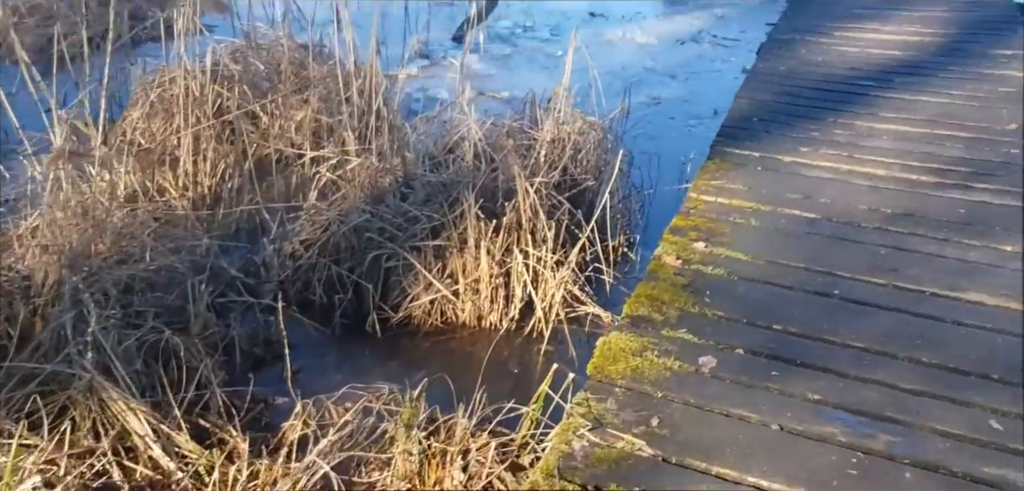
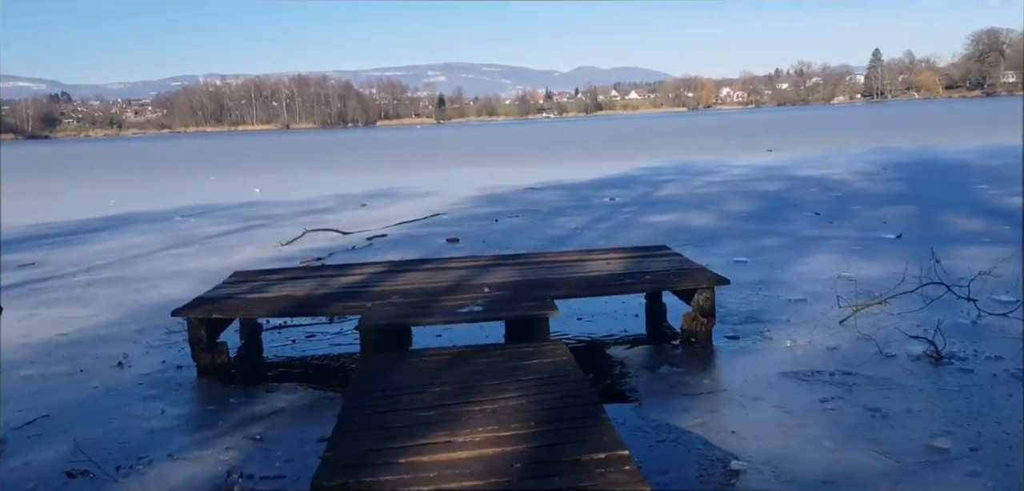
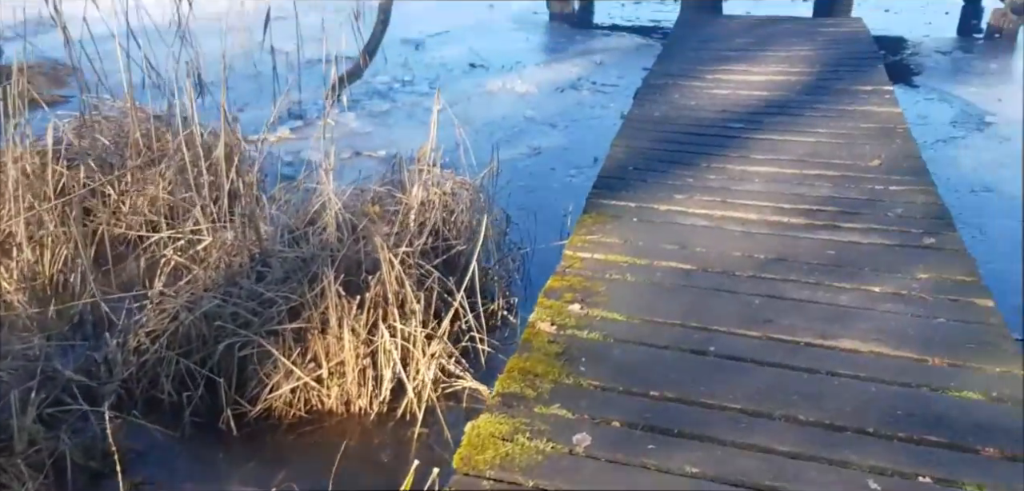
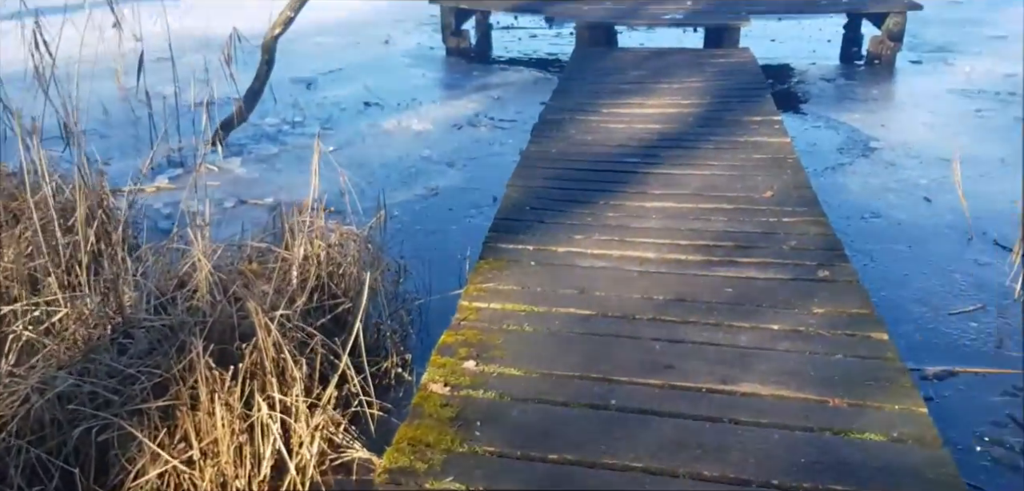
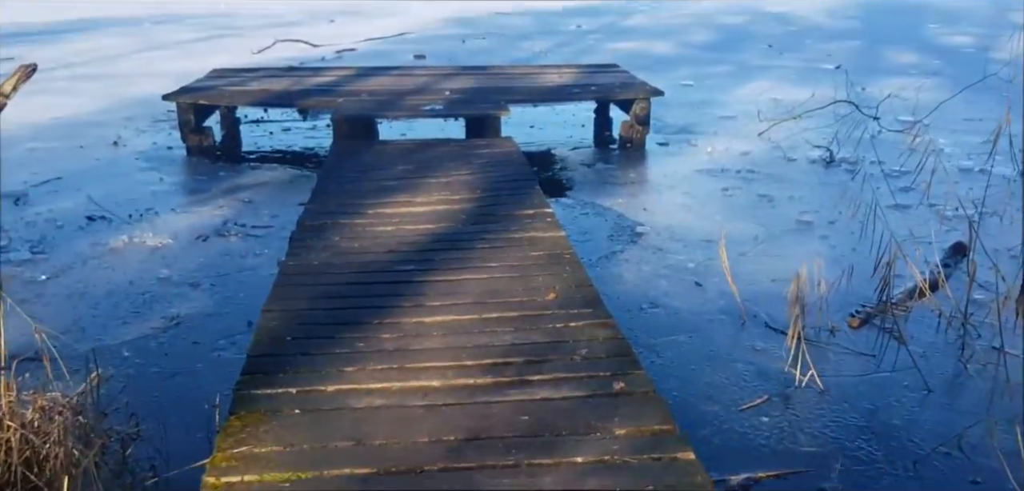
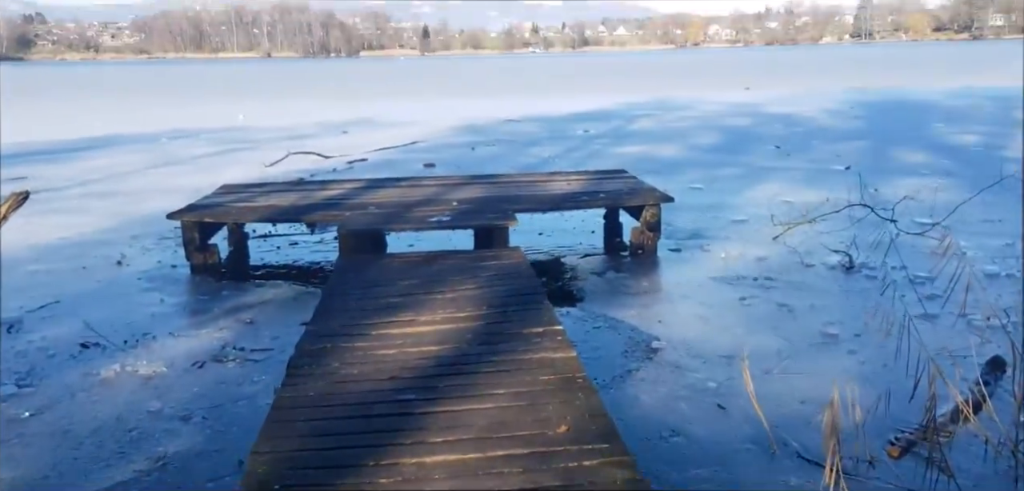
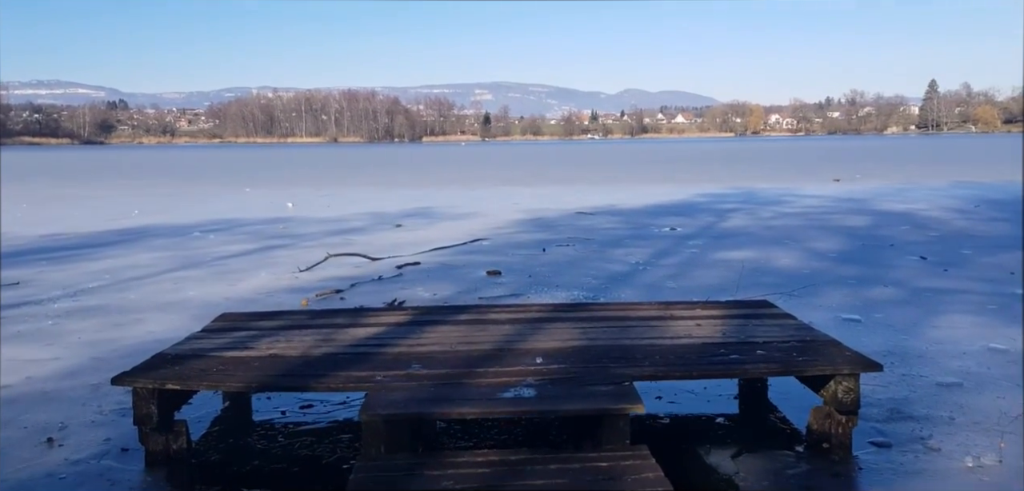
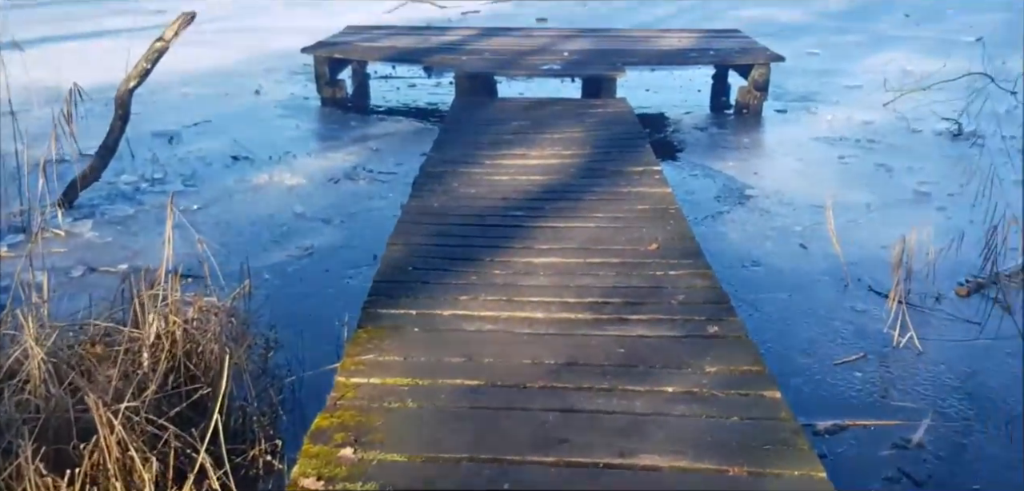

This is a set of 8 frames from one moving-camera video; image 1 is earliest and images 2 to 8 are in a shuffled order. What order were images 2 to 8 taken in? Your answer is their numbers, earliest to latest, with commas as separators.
3, 4, 8, 5, 6, 2, 7
